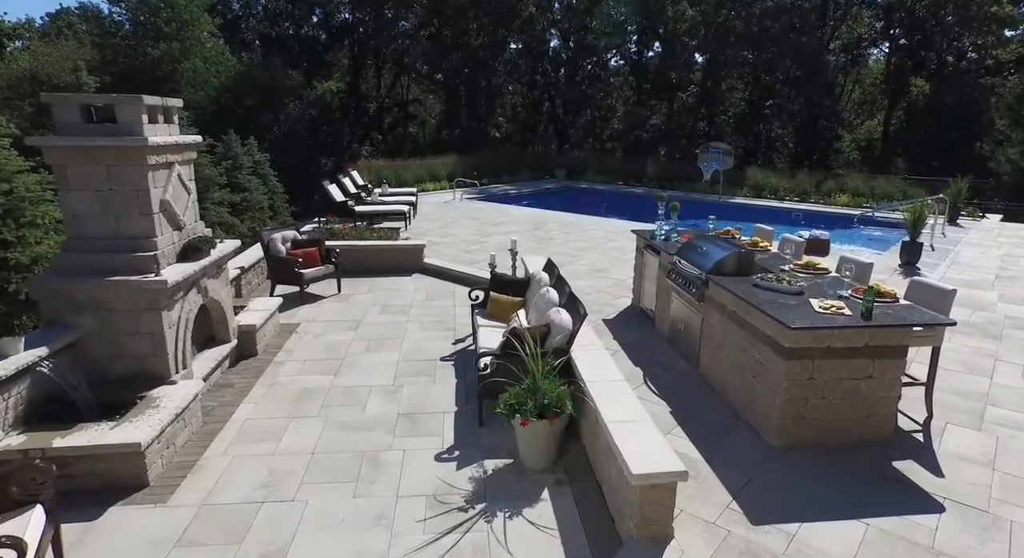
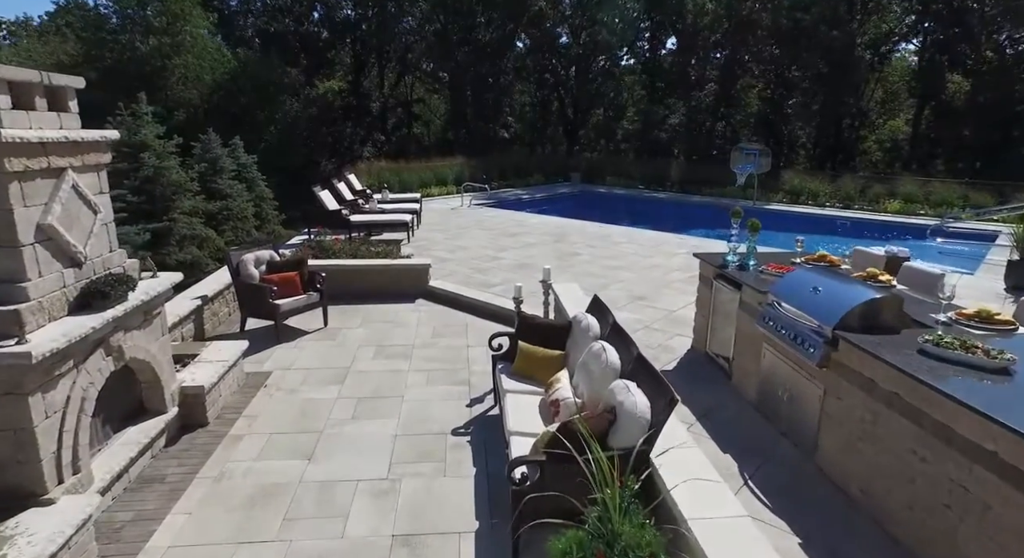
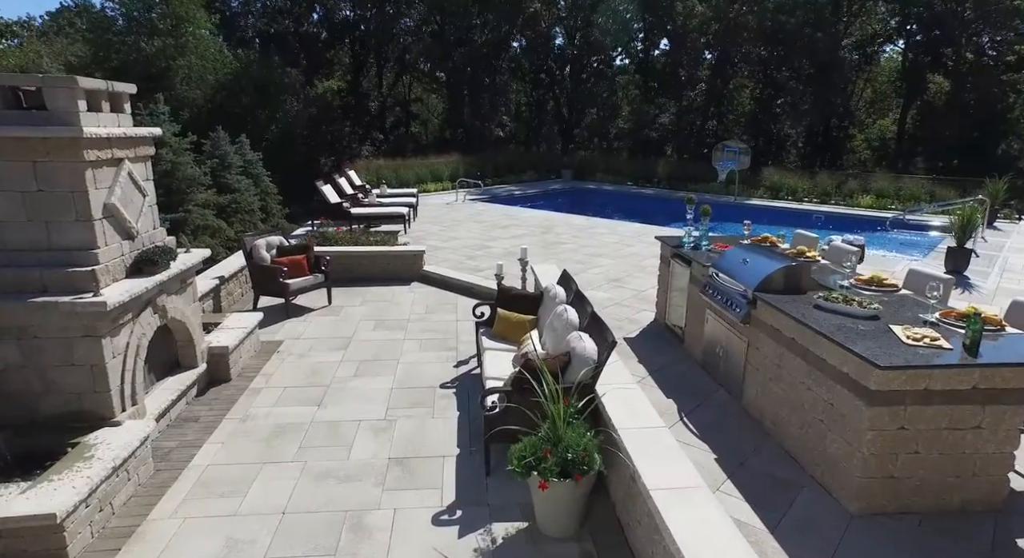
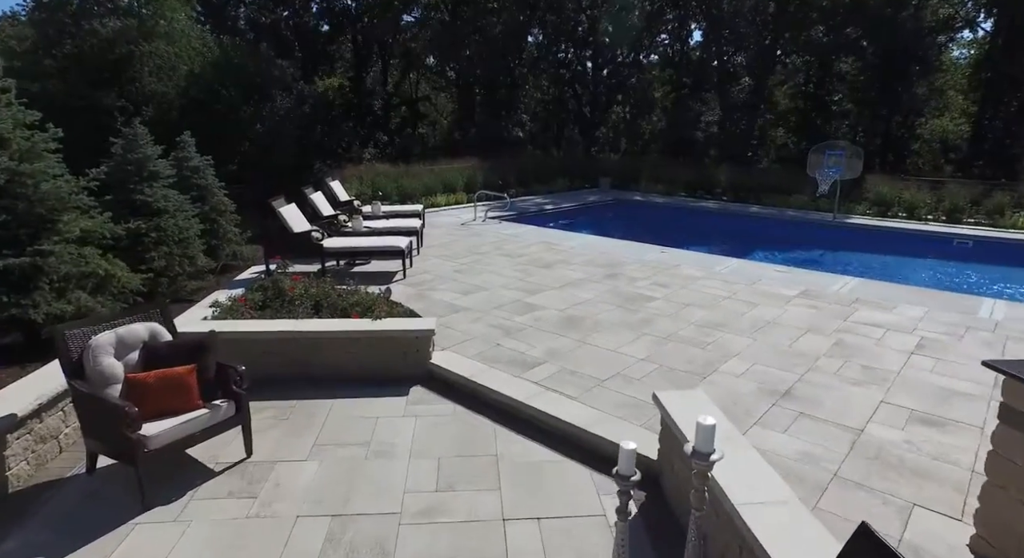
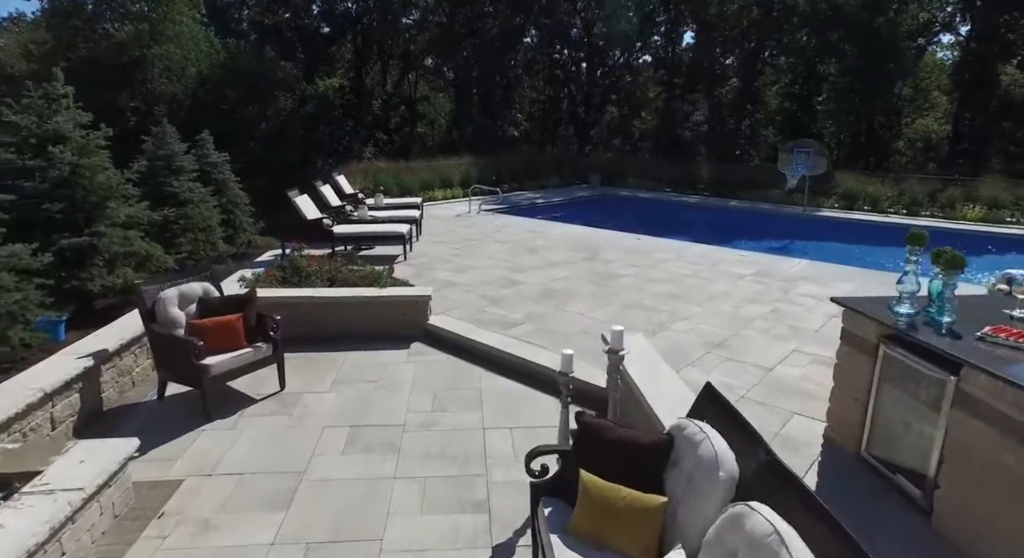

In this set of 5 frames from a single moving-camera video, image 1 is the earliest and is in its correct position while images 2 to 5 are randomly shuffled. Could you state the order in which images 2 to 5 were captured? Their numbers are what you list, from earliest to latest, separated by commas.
3, 2, 5, 4
